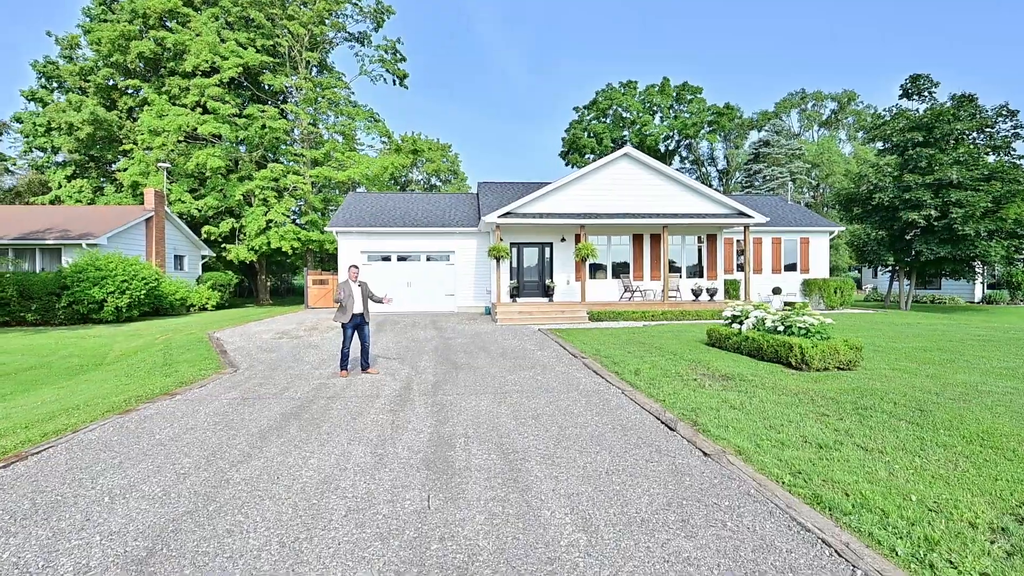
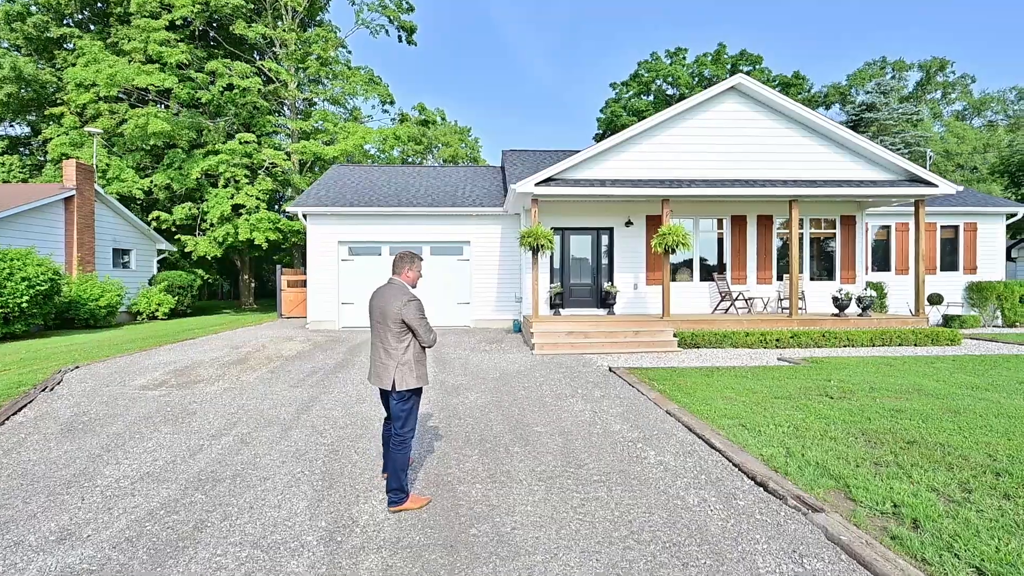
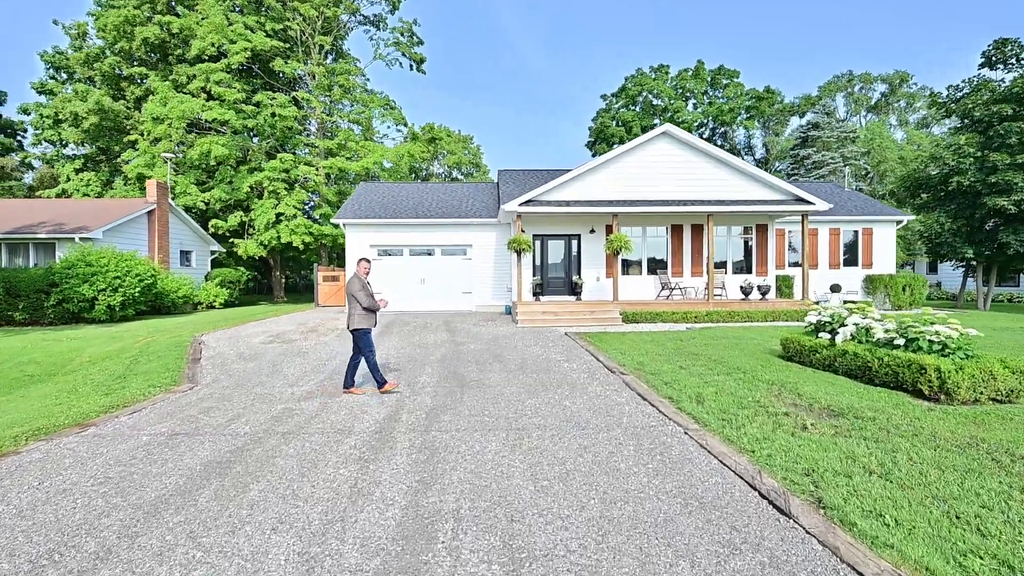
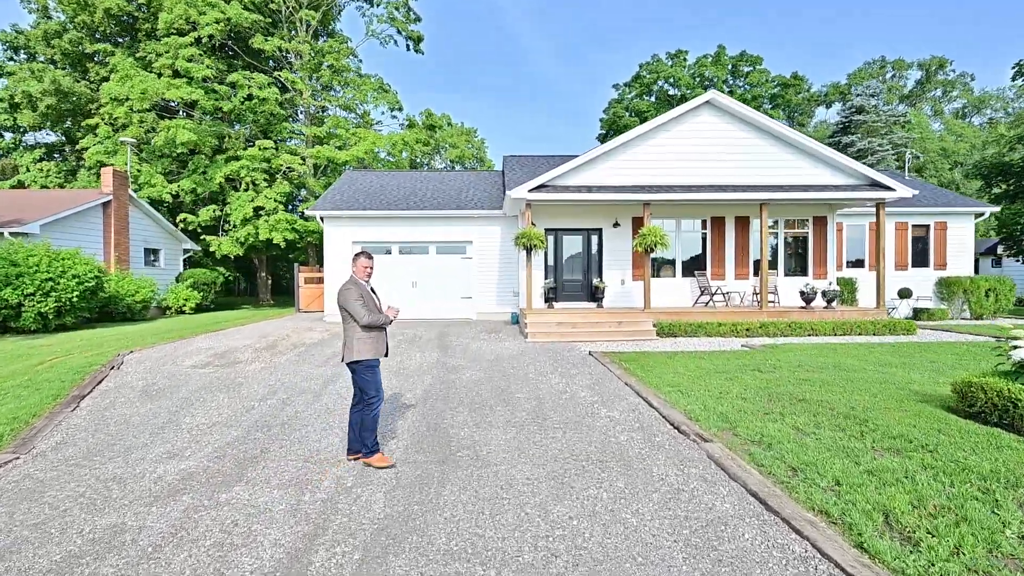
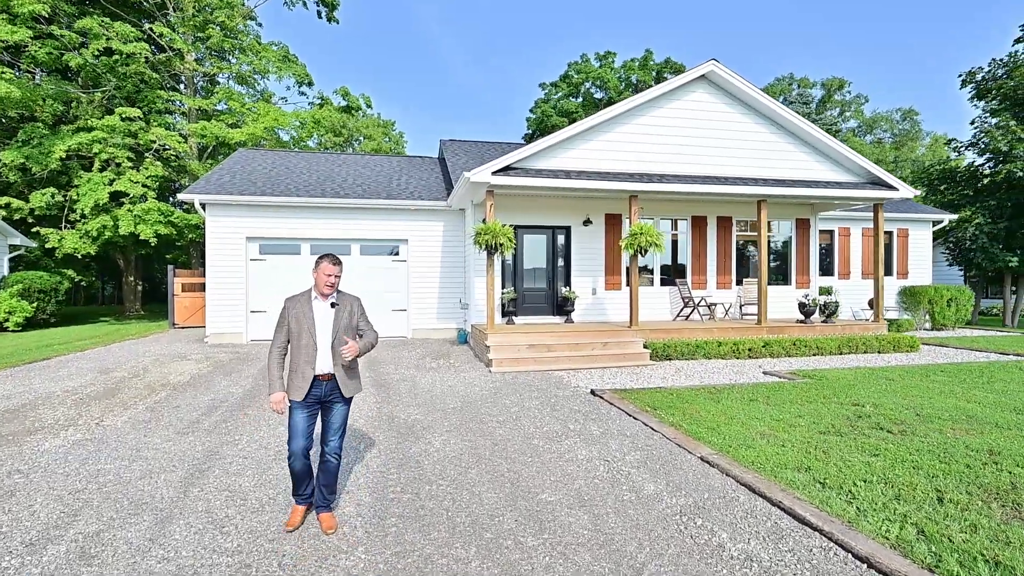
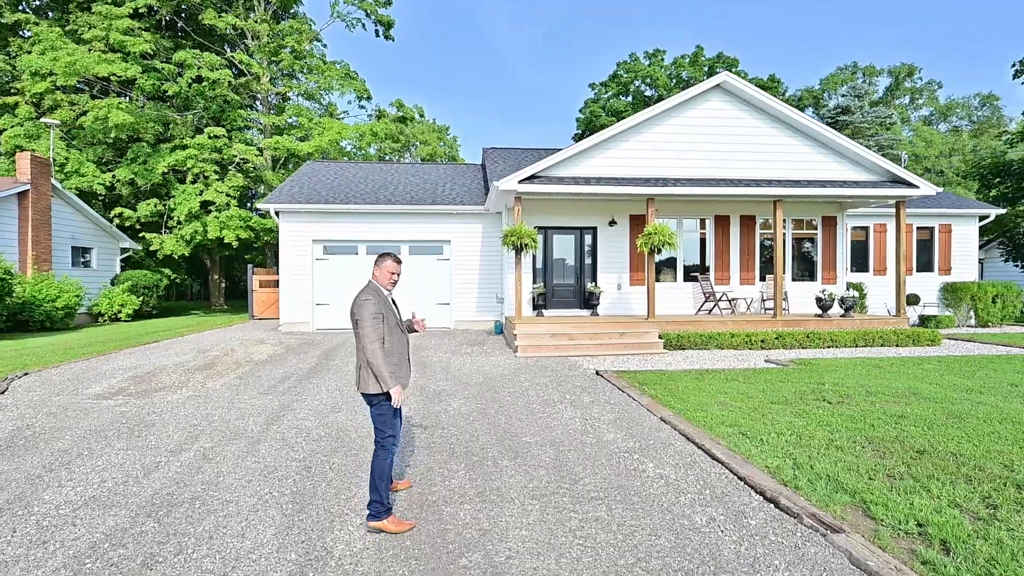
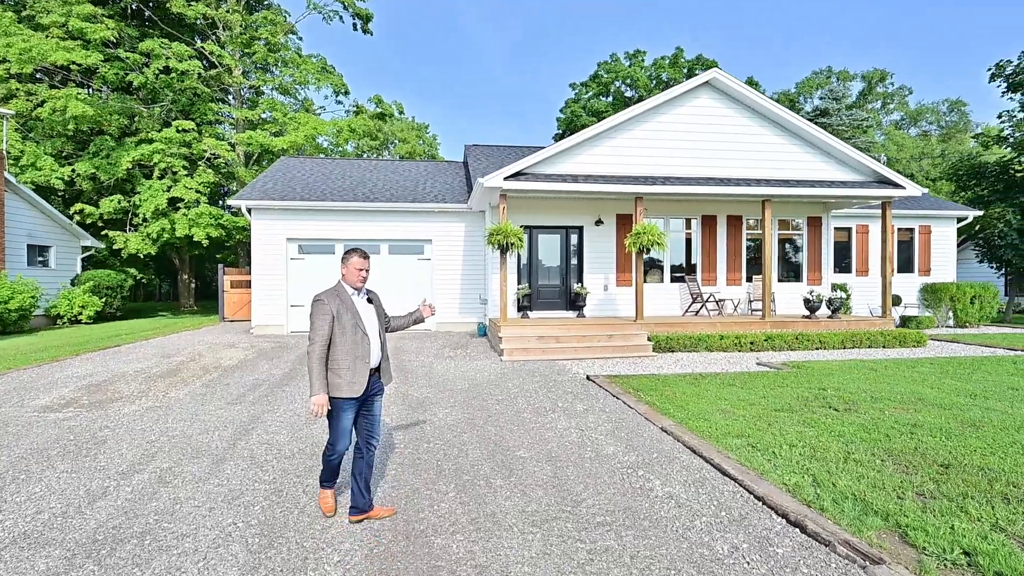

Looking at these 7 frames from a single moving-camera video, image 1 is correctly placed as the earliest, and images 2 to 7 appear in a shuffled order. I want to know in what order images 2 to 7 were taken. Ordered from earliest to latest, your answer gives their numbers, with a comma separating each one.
3, 4, 2, 6, 7, 5
